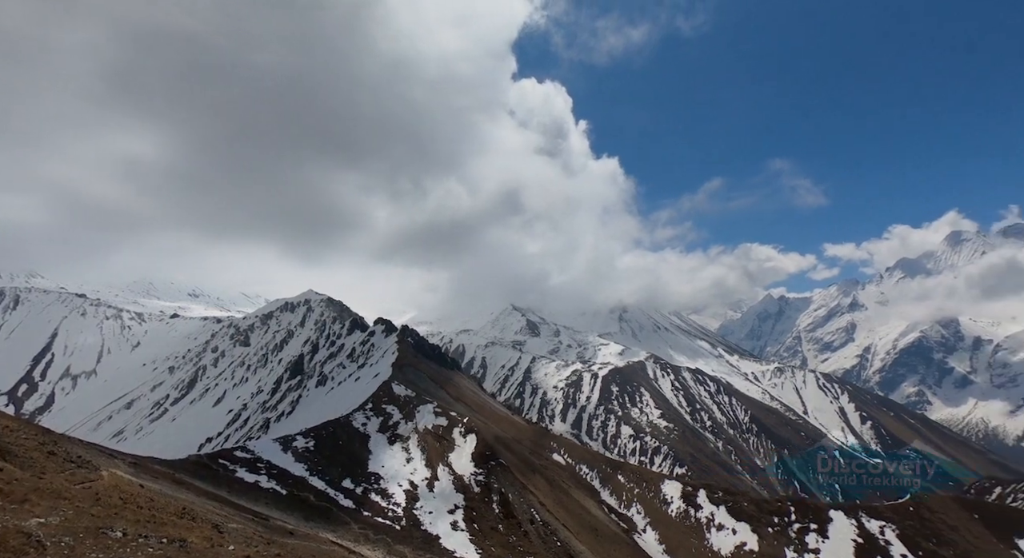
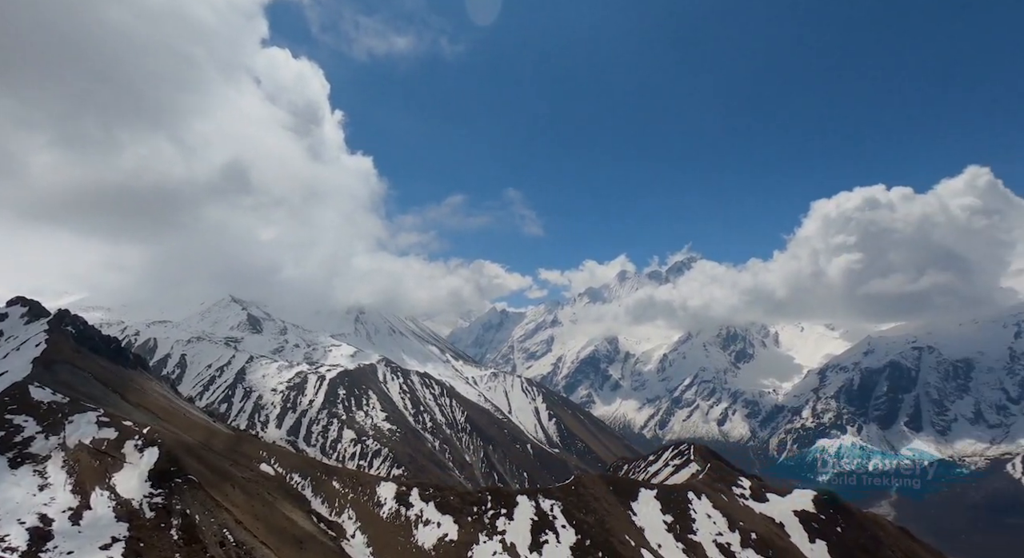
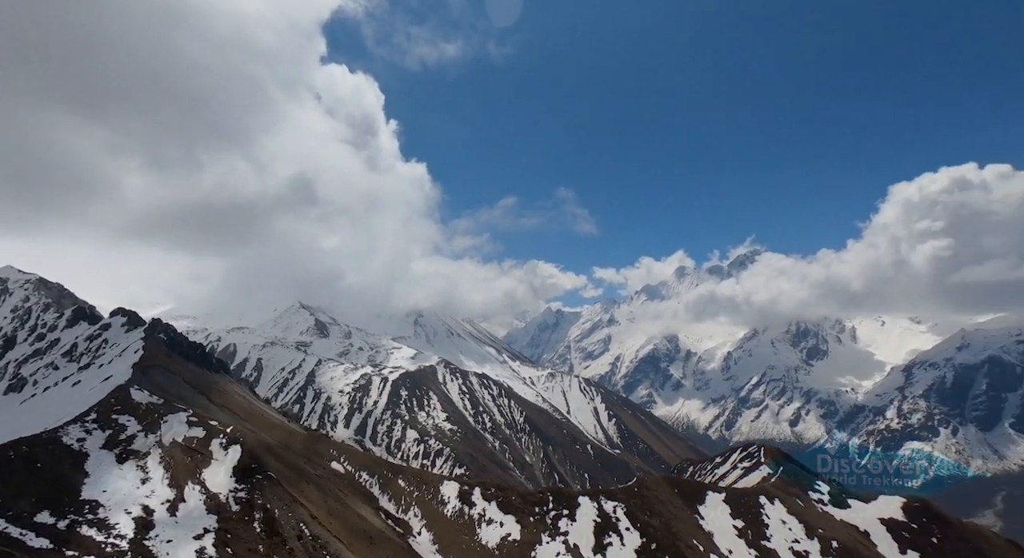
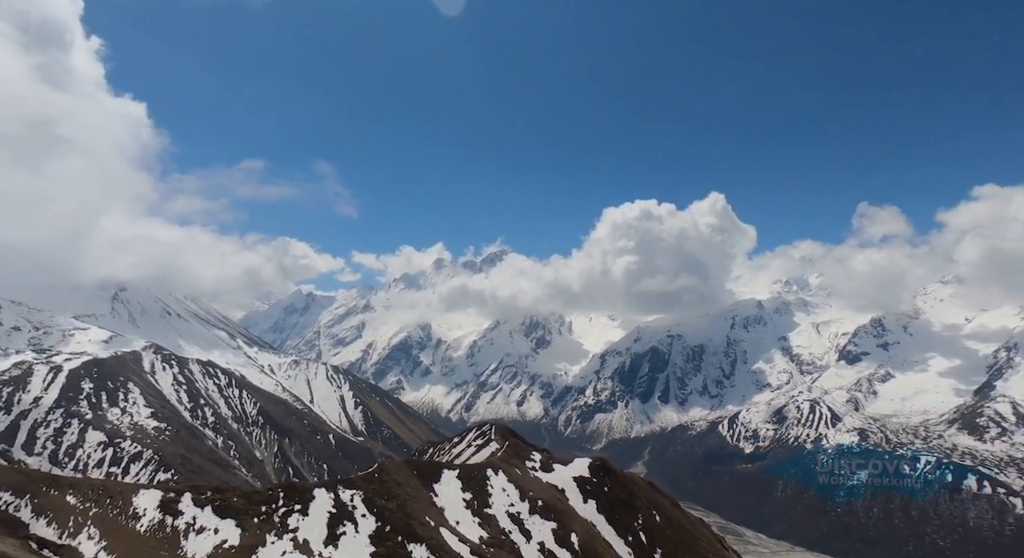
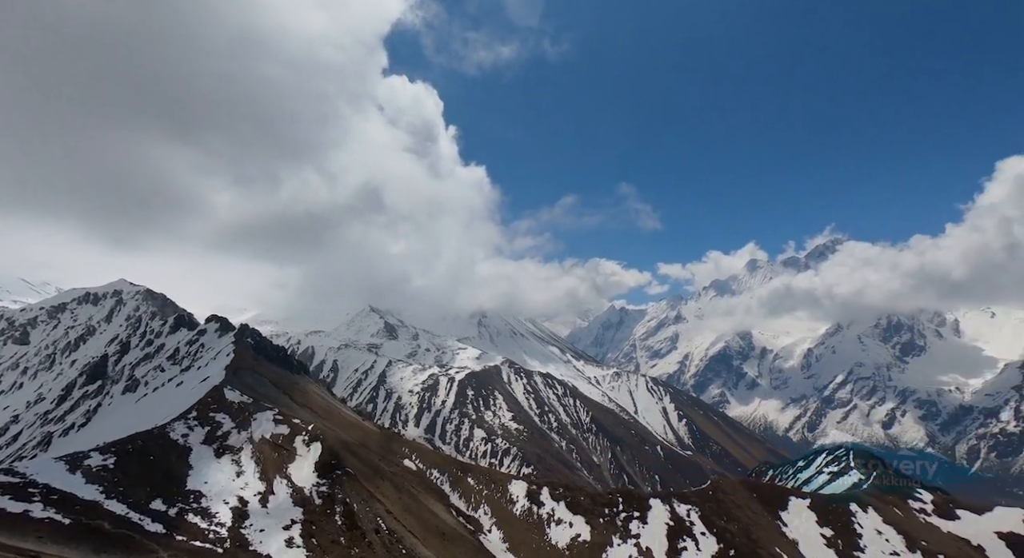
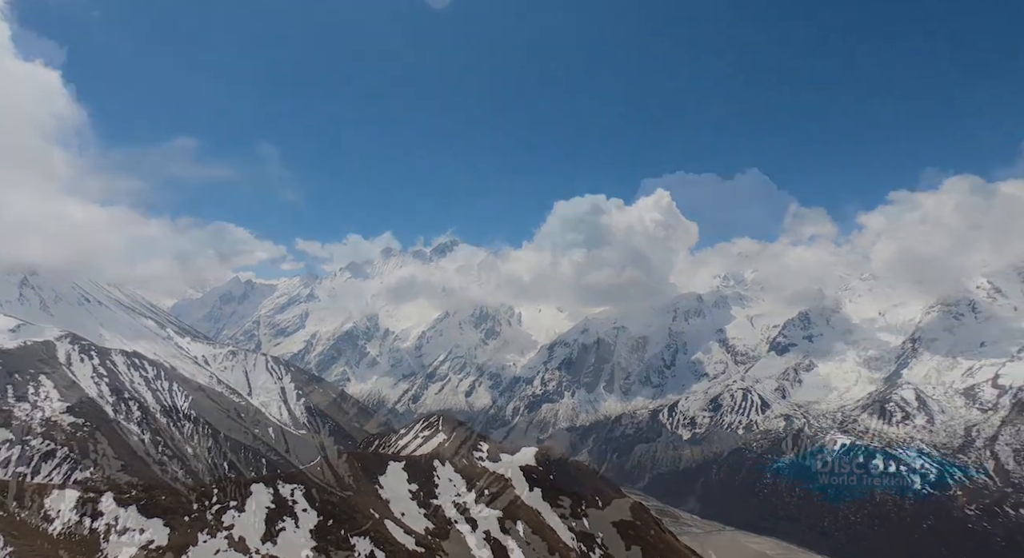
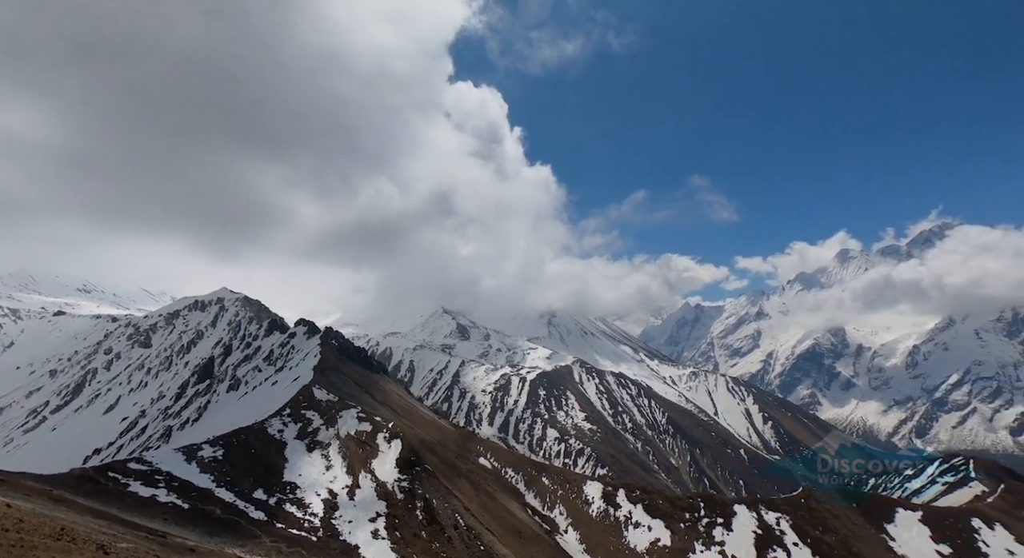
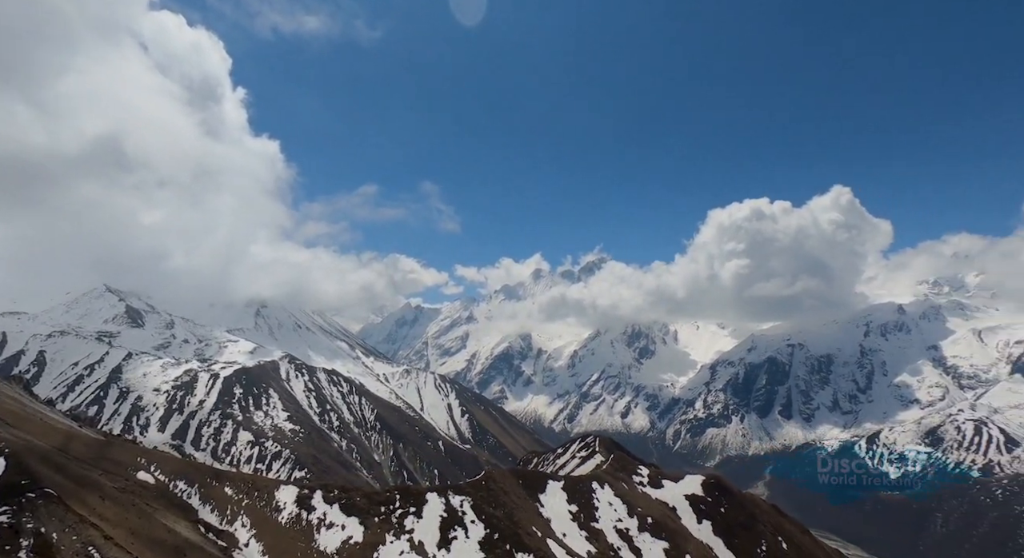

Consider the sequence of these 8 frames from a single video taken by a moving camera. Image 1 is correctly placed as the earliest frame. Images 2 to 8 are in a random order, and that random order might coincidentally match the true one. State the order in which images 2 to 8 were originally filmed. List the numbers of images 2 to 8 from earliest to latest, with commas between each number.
7, 5, 3, 2, 8, 4, 6
